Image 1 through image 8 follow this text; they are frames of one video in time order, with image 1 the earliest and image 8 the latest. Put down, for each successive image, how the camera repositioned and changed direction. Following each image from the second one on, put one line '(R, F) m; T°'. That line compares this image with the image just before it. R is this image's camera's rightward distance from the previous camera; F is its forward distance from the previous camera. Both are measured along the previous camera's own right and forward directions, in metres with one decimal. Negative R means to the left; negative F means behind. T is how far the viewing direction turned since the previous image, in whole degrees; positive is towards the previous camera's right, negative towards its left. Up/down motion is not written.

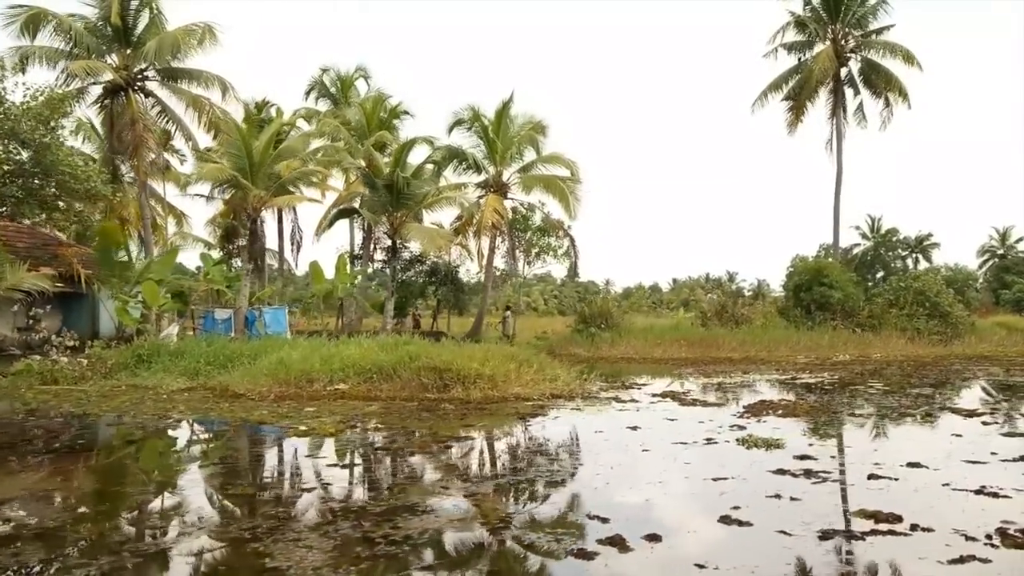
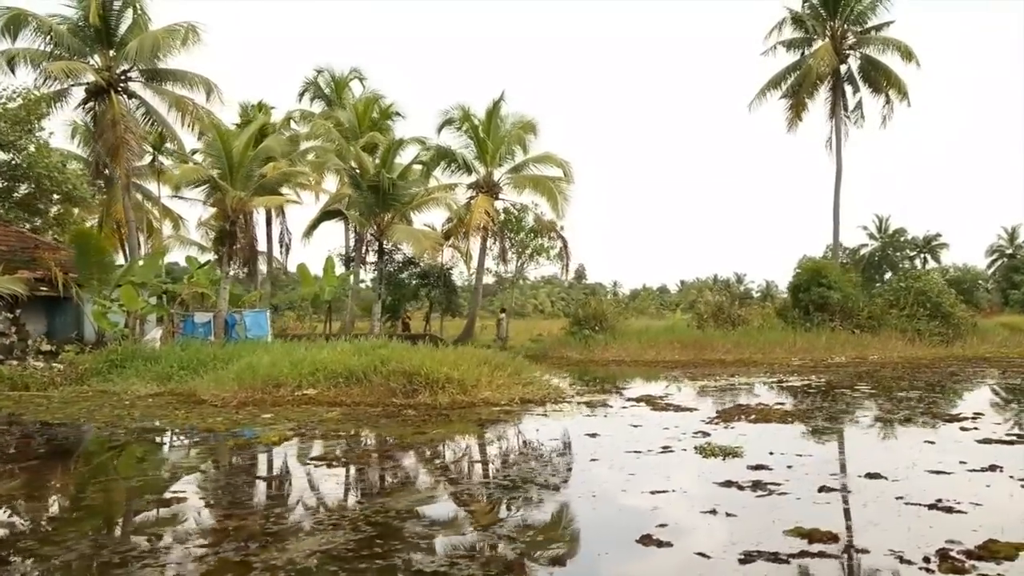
(+0.6, +0.3) m; -1°
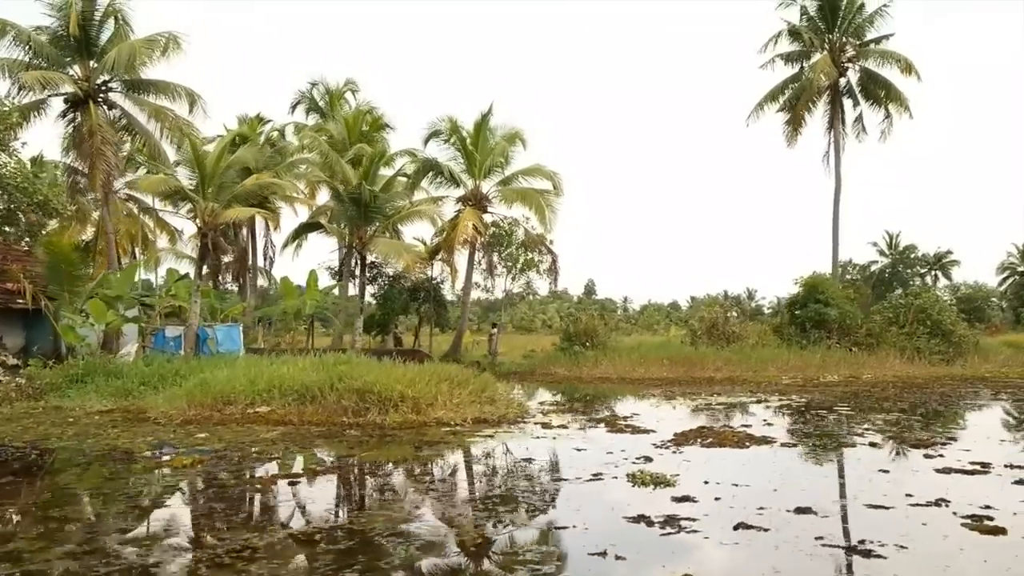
(+0.8, +0.4) m; -1°
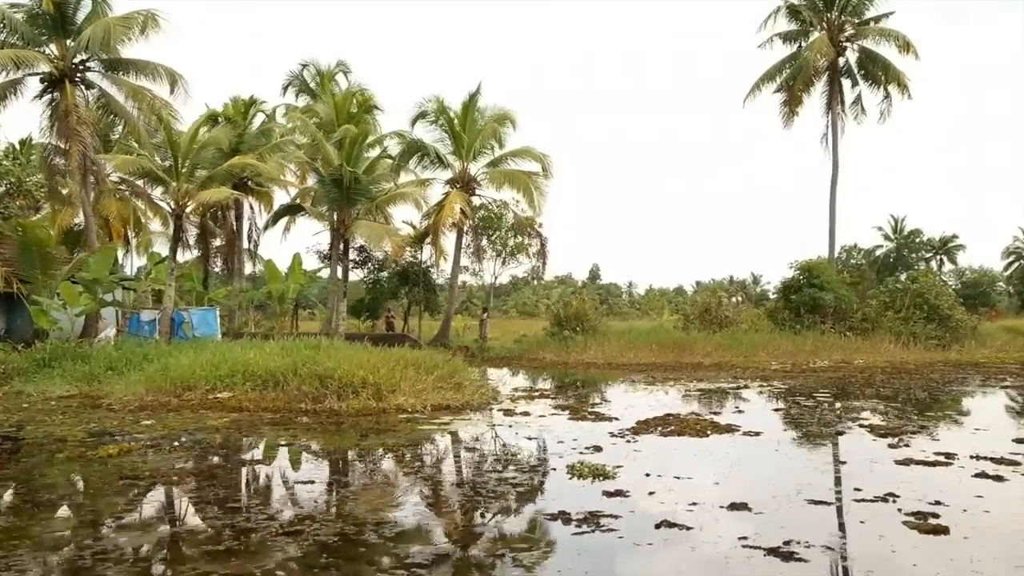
(+0.6, +0.4) m; 0°
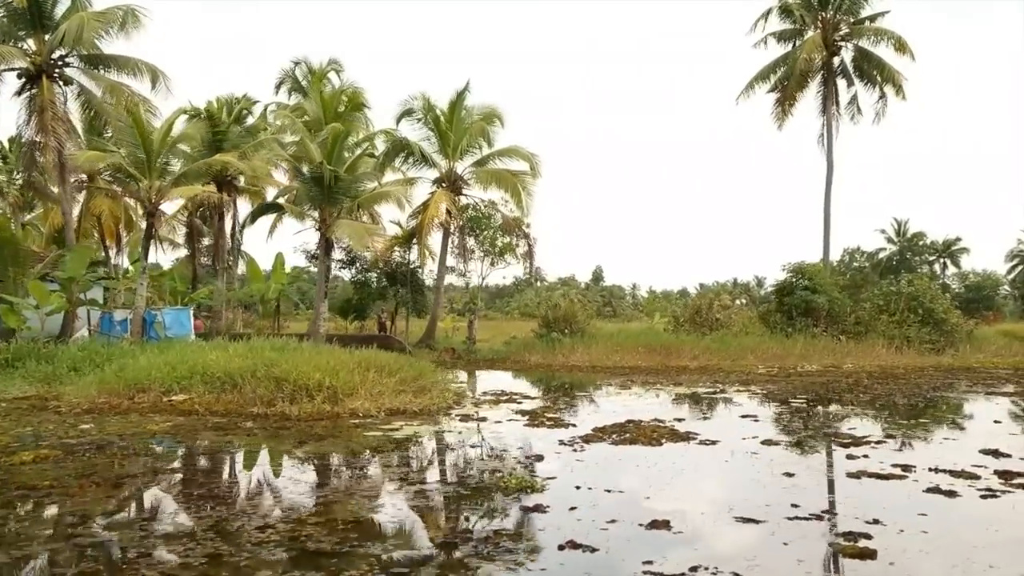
(+0.6, +0.3) m; 0°
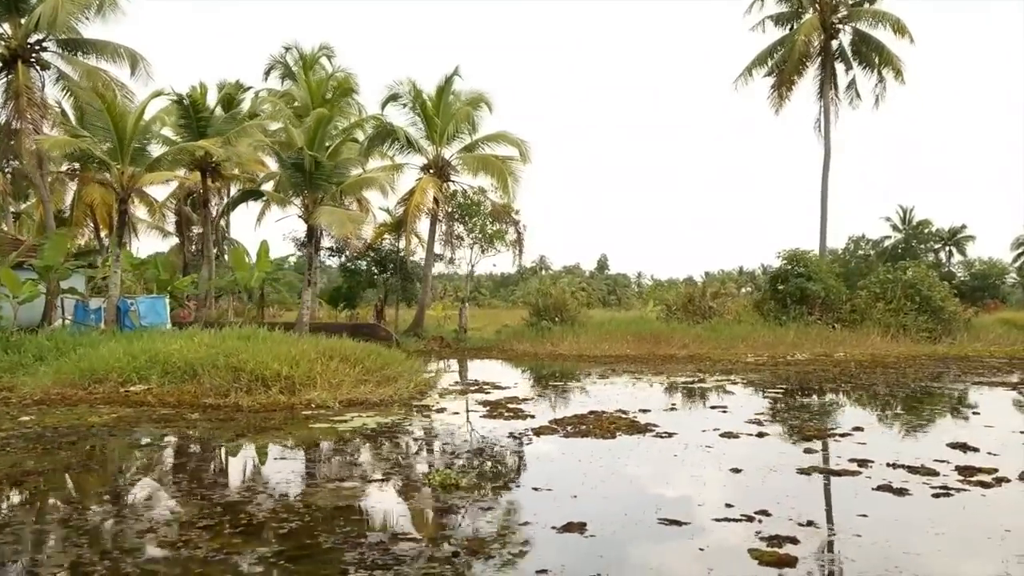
(+0.6, +0.3) m; 0°
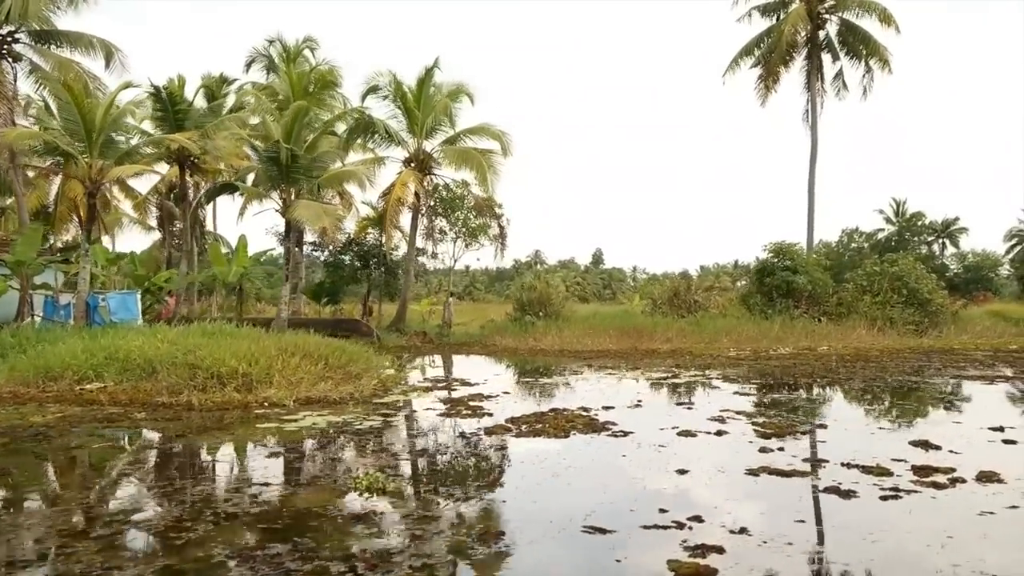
(+0.4, +0.3) m; 0°
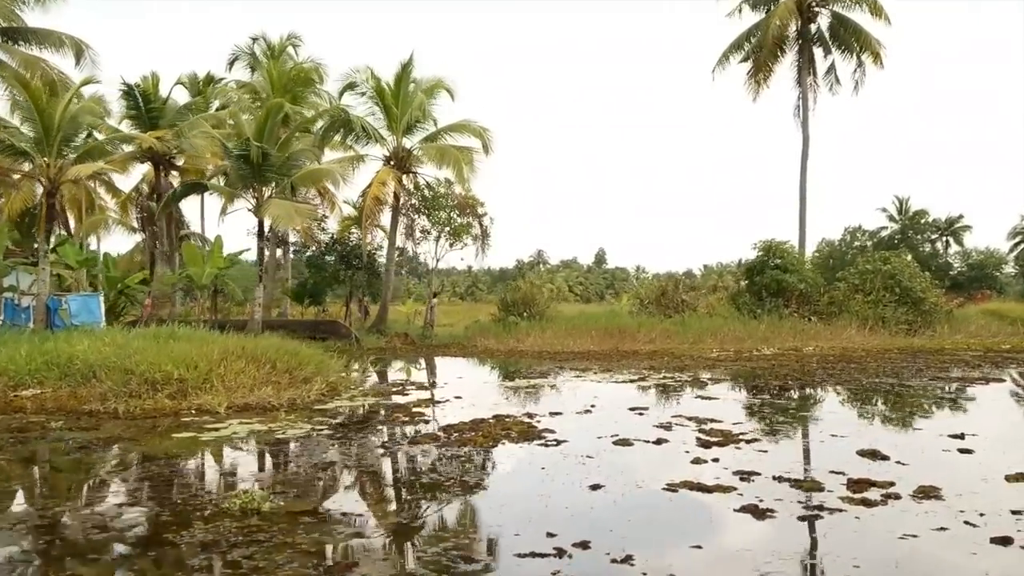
(+0.7, +0.5) m; 0°
